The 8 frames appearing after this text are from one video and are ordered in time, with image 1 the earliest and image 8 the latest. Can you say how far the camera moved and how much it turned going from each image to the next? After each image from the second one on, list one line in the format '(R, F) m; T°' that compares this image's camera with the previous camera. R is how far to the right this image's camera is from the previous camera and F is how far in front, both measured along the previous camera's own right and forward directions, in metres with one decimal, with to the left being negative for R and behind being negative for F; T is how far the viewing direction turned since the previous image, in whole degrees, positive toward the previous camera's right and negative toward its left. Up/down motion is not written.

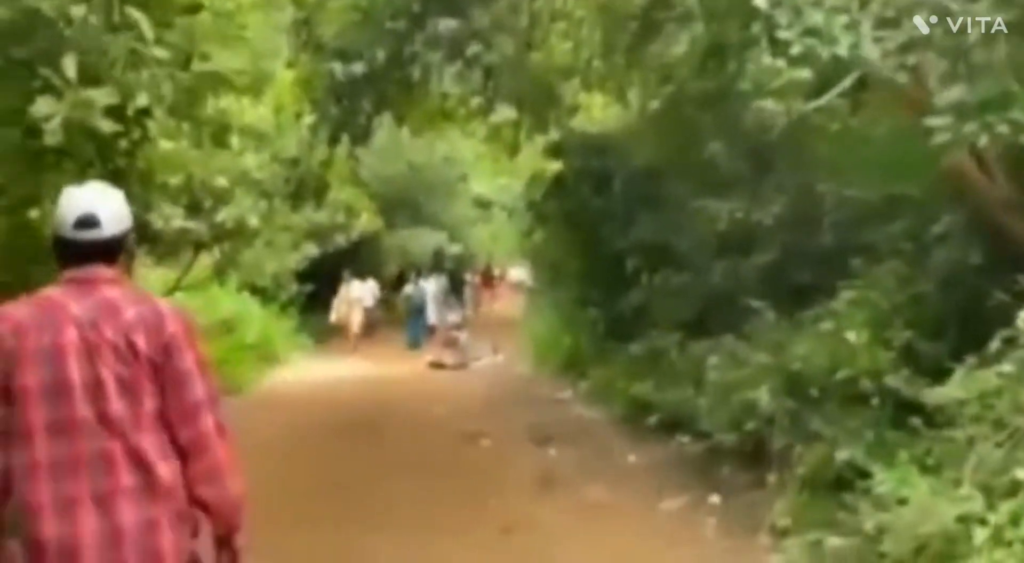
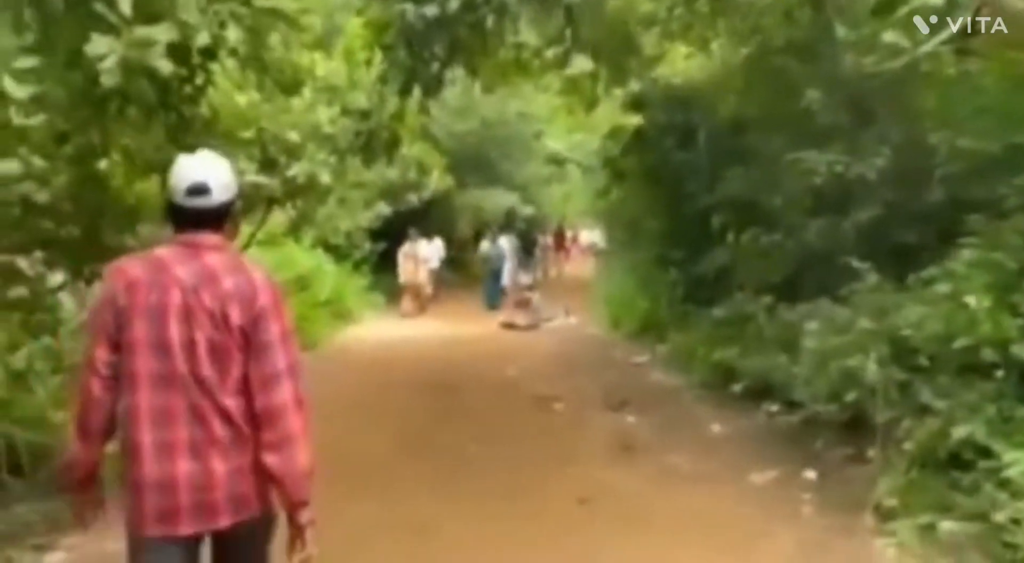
(-0.1, +0.6) m; -4°
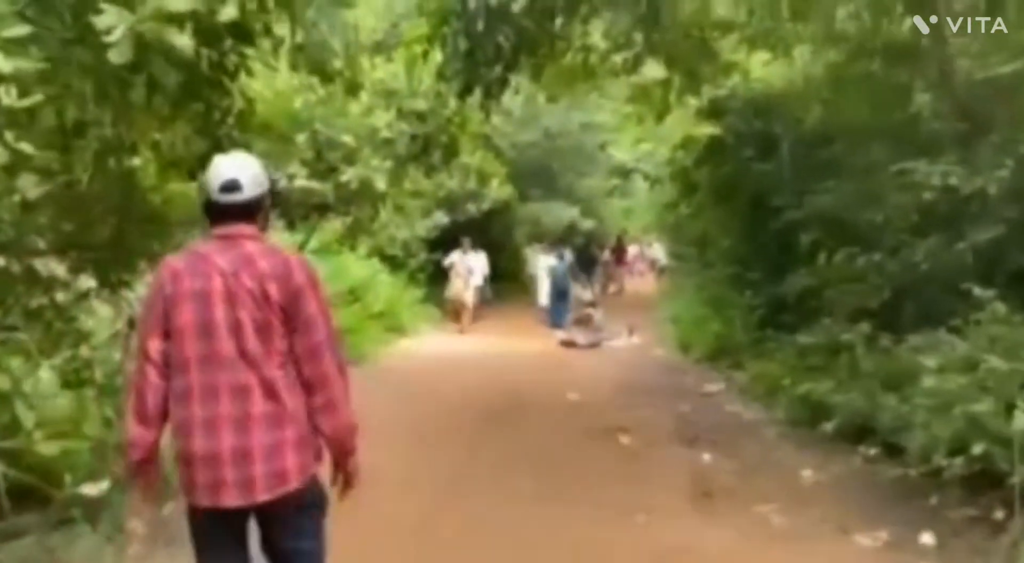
(-0.1, +1.1) m; -4°
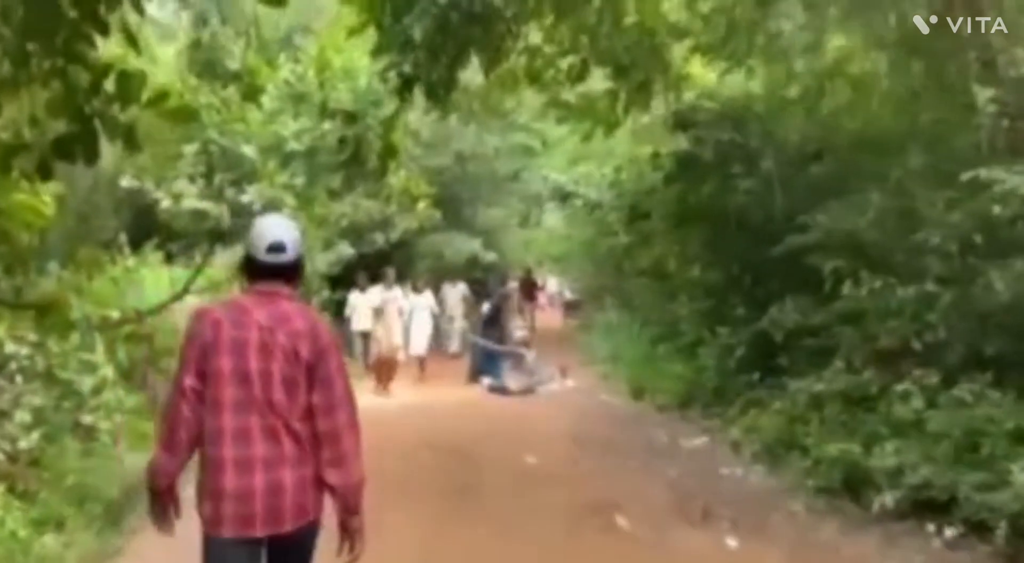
(-0.8, +2.4) m; +7°
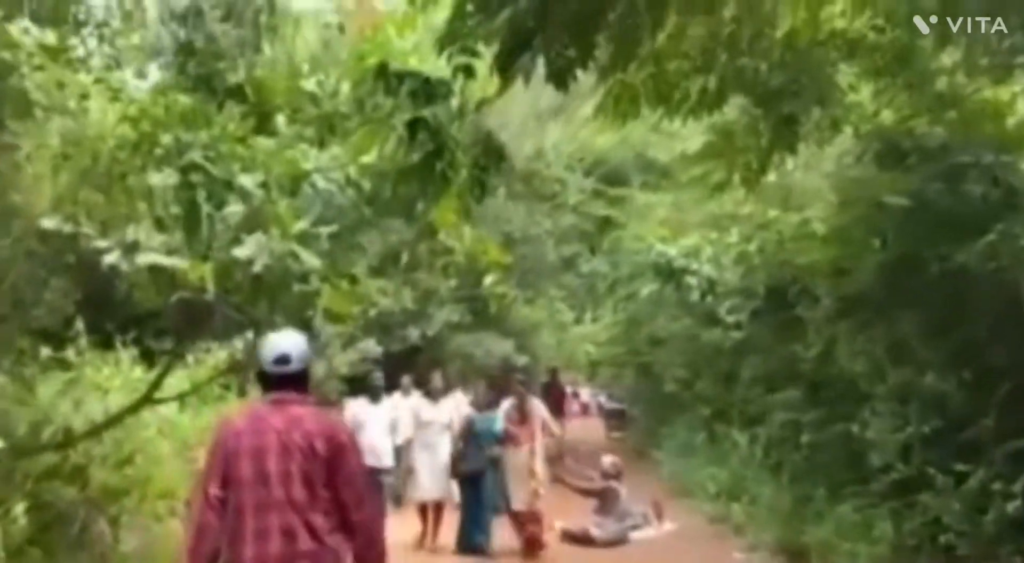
(-1.2, +4.4) m; -1°
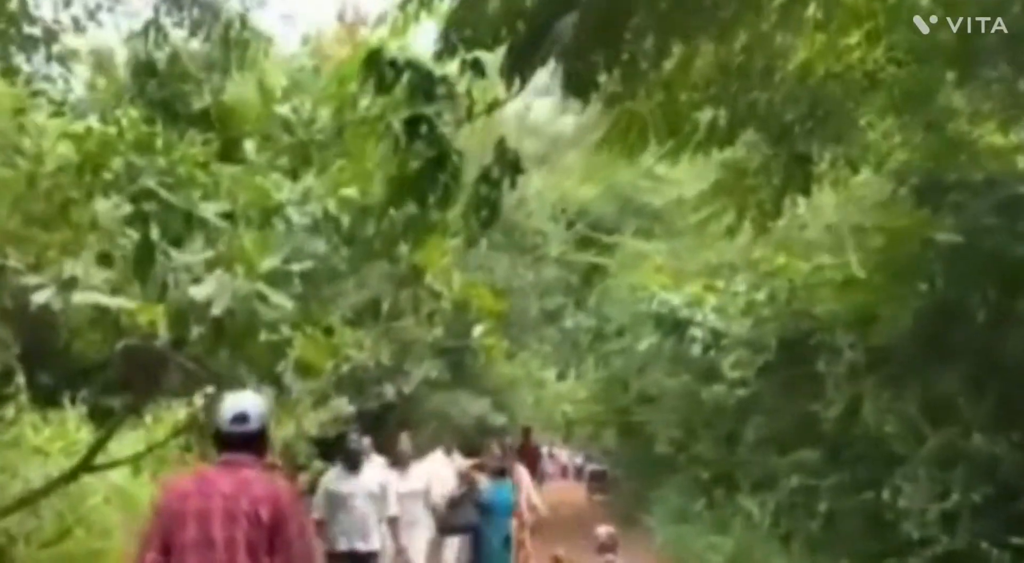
(-0.2, +1.0) m; +2°
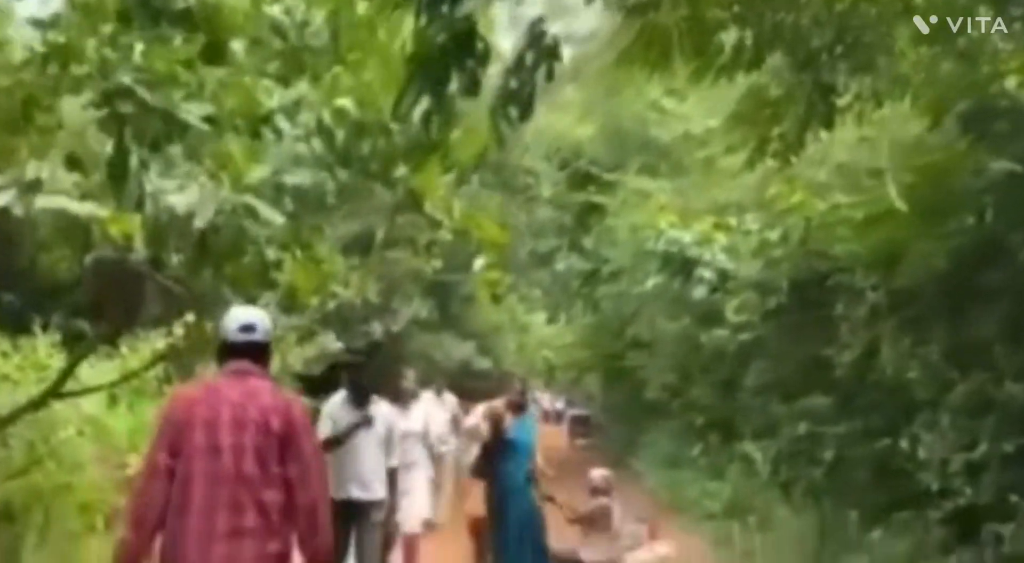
(-0.2, +0.6) m; +1°
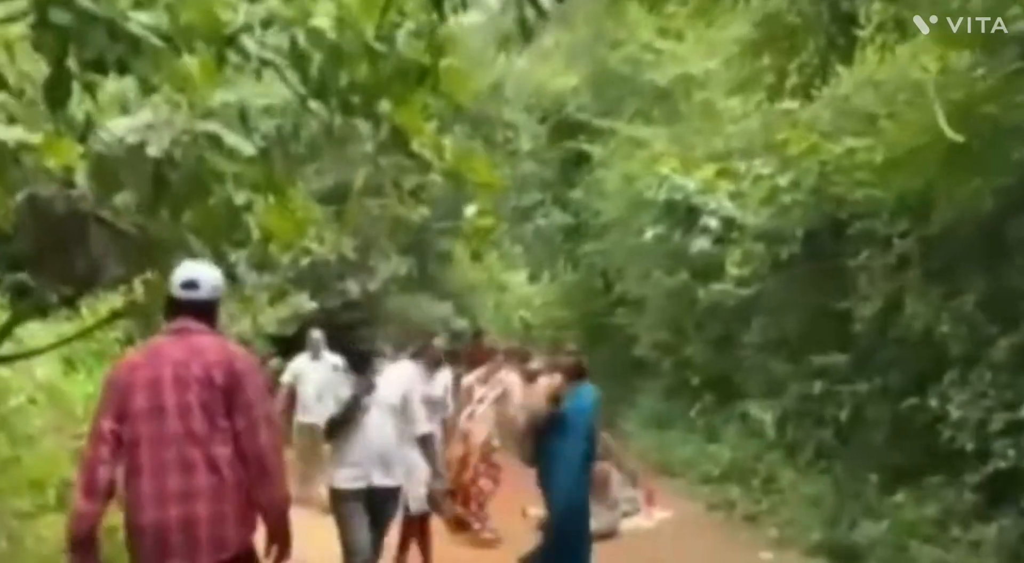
(-0.2, +0.8) m; +2°
